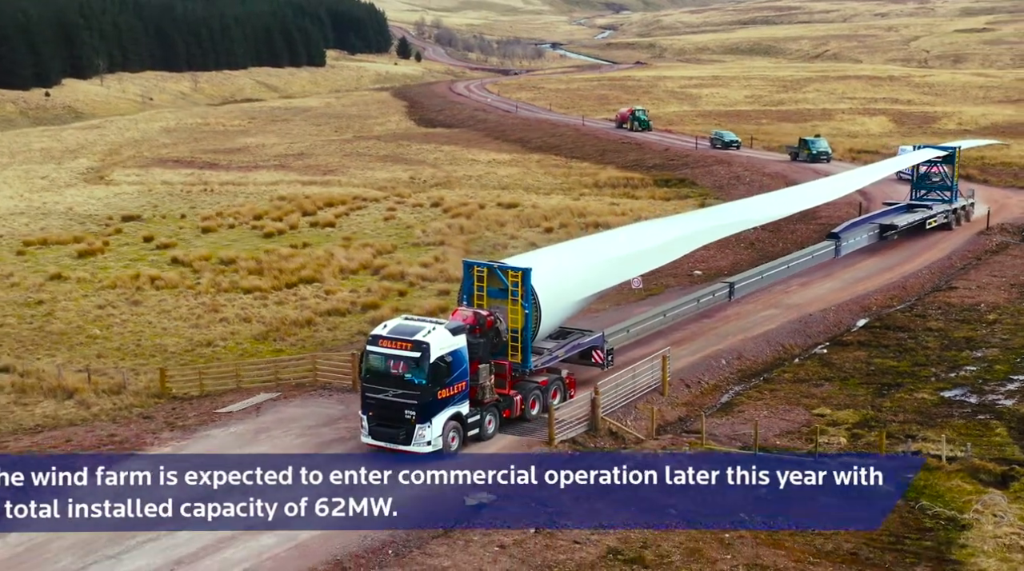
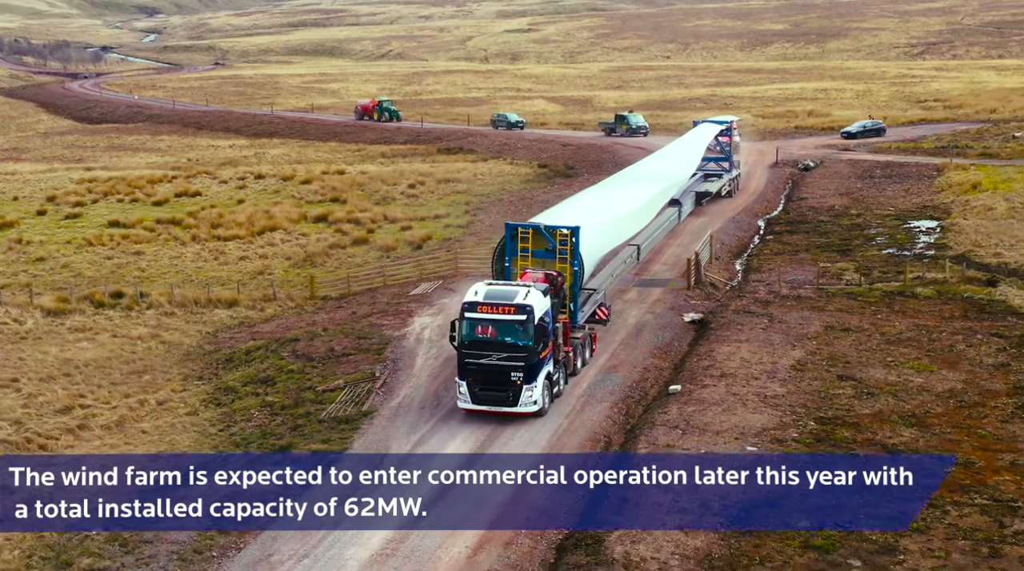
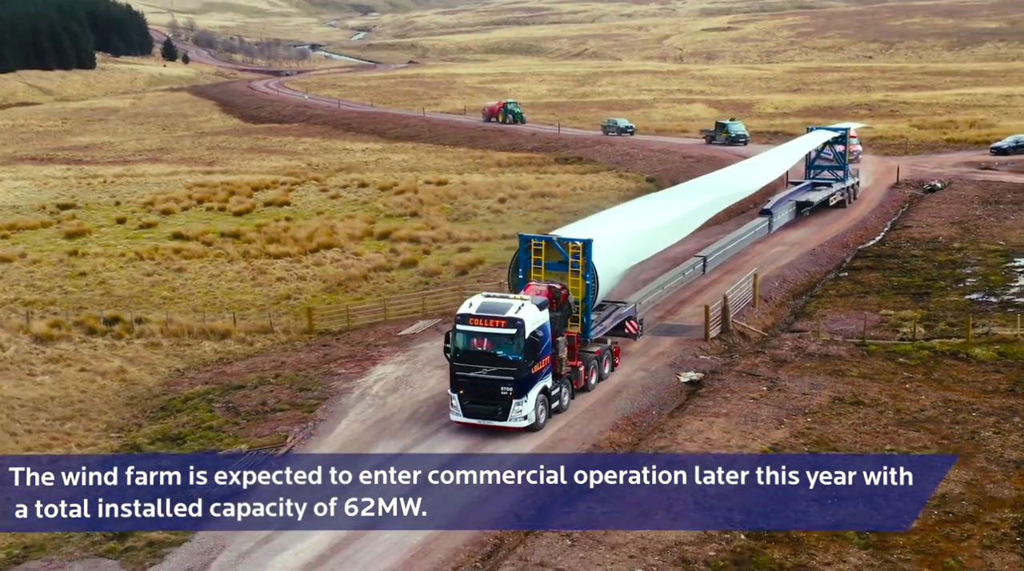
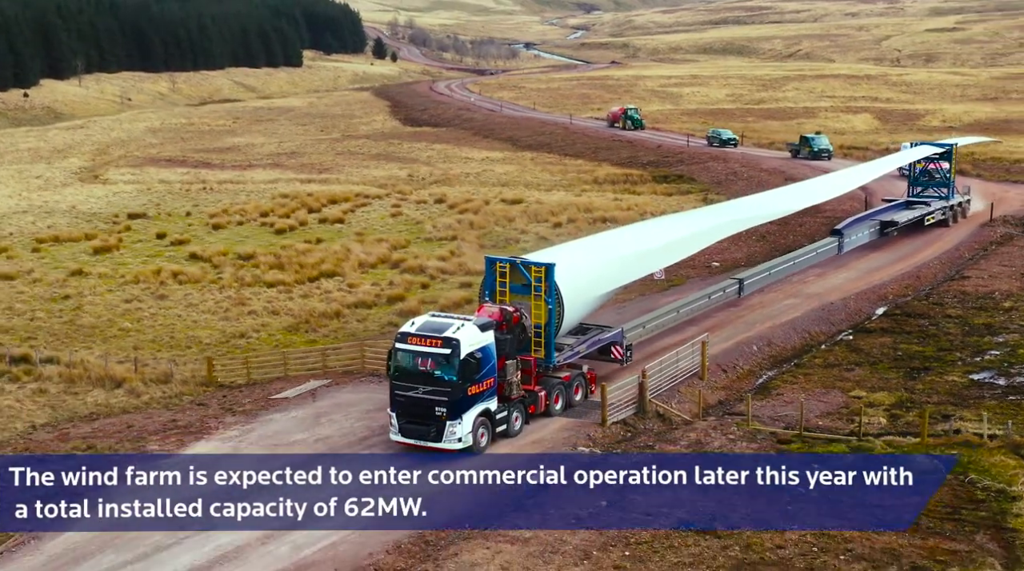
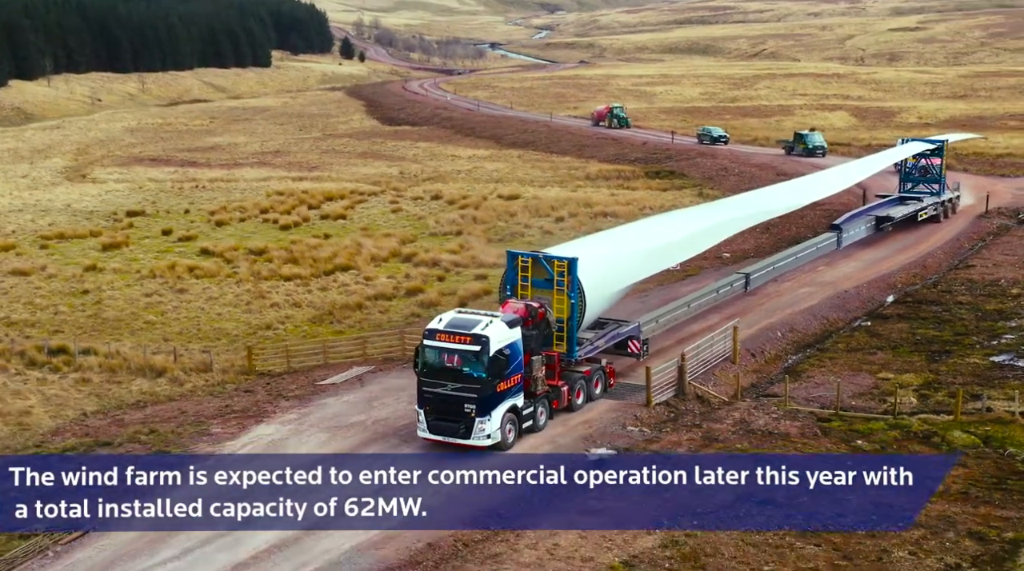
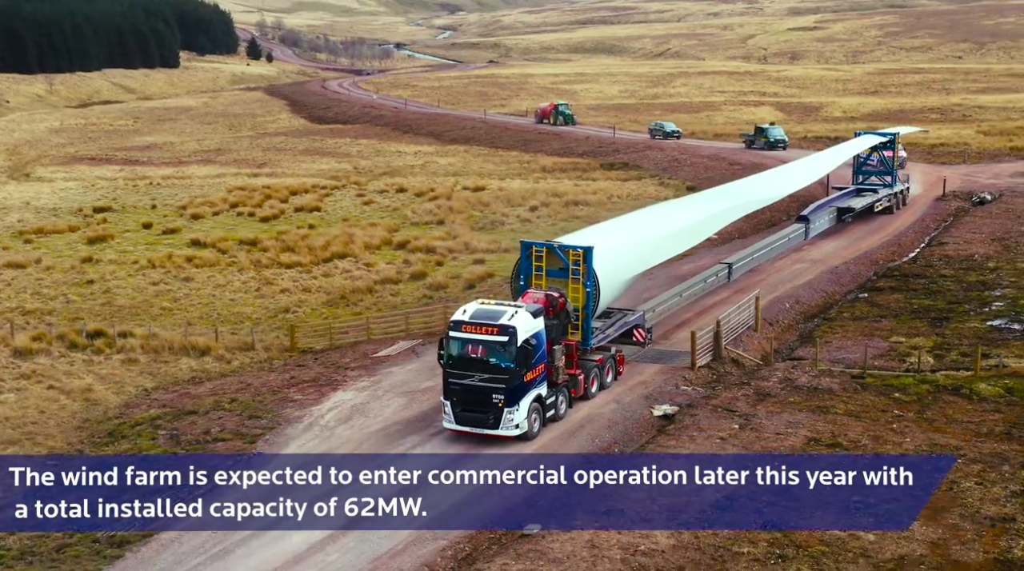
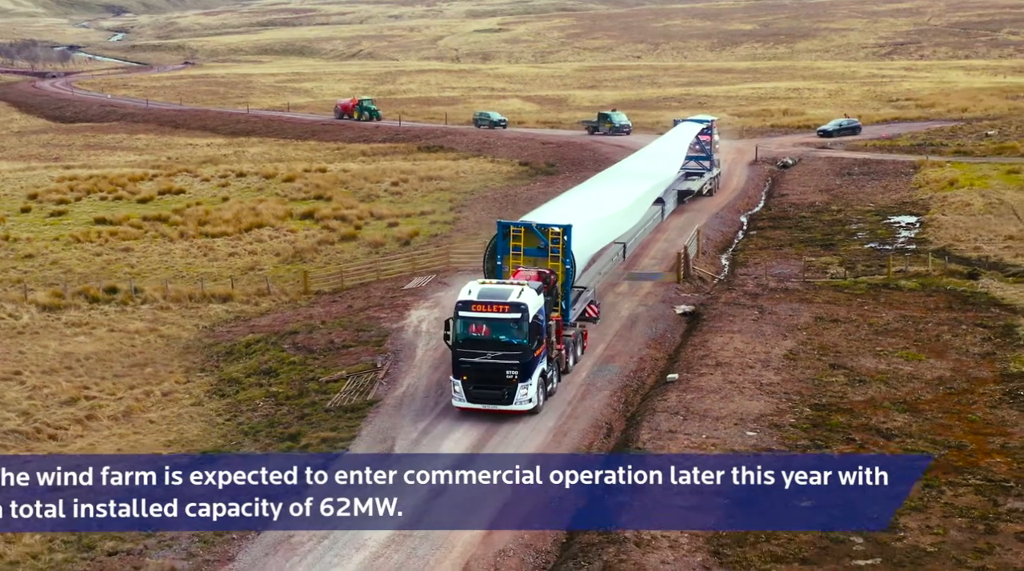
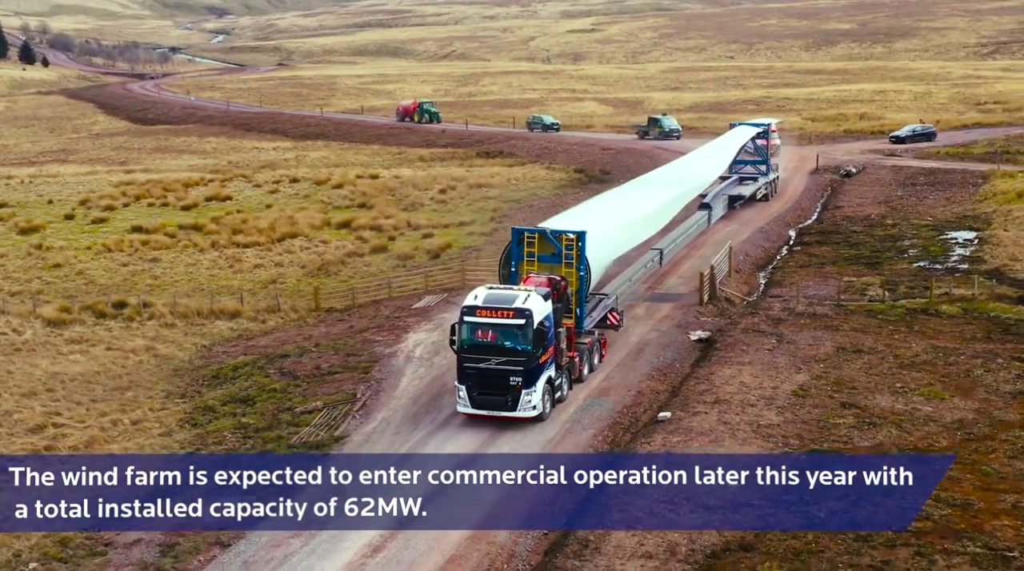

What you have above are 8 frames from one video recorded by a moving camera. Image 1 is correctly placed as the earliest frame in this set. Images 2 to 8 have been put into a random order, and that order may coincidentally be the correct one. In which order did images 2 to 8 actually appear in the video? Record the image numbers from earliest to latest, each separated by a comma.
4, 5, 6, 3, 8, 2, 7
